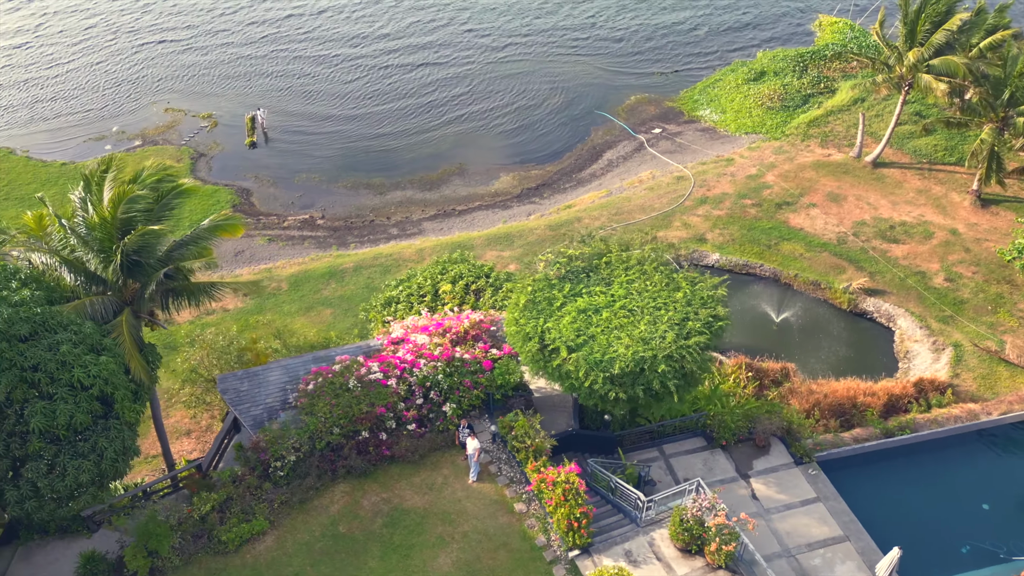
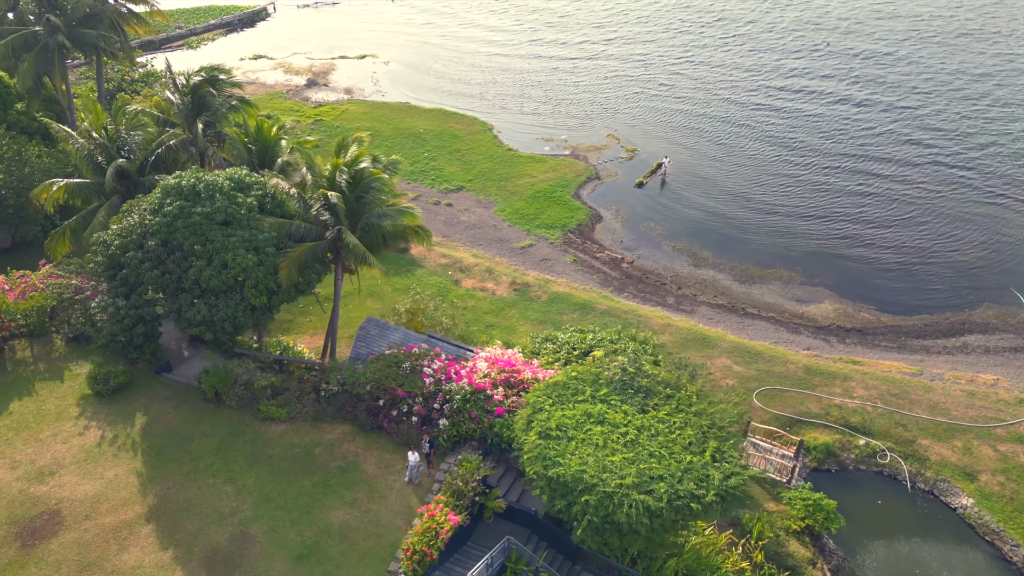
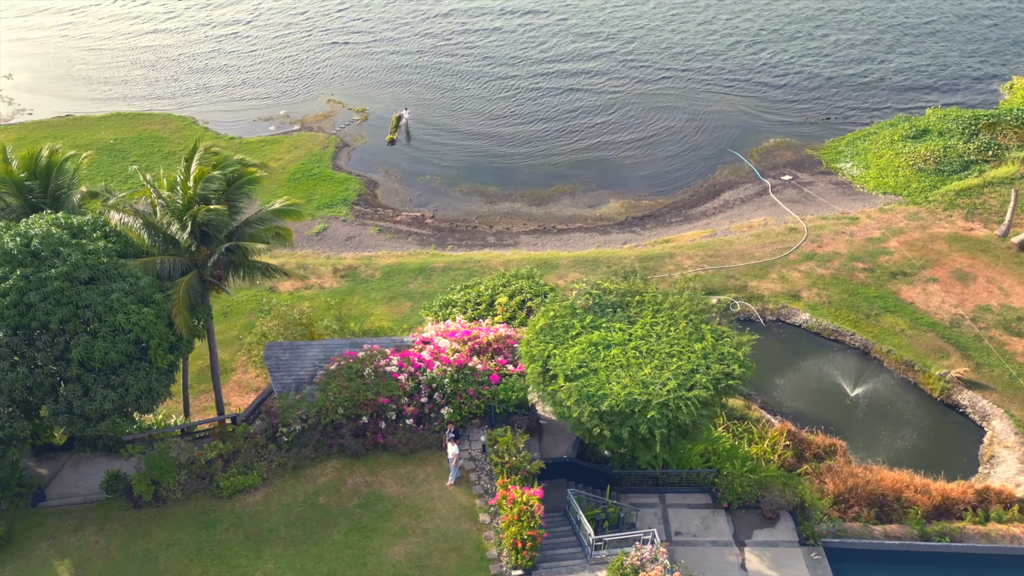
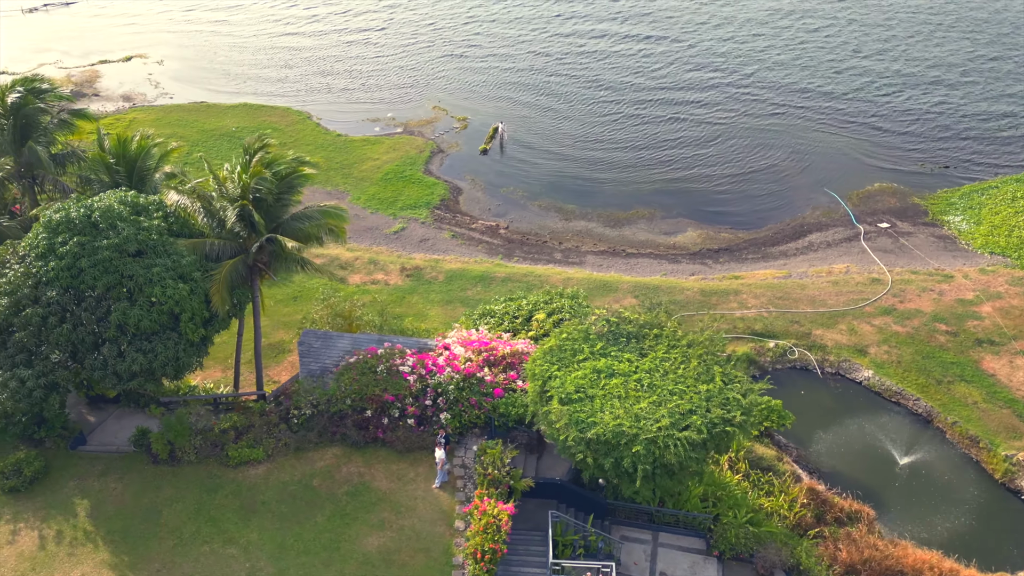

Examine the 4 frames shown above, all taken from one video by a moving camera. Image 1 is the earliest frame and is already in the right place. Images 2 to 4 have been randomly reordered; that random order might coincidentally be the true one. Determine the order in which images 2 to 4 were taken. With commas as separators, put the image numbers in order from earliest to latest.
3, 4, 2
